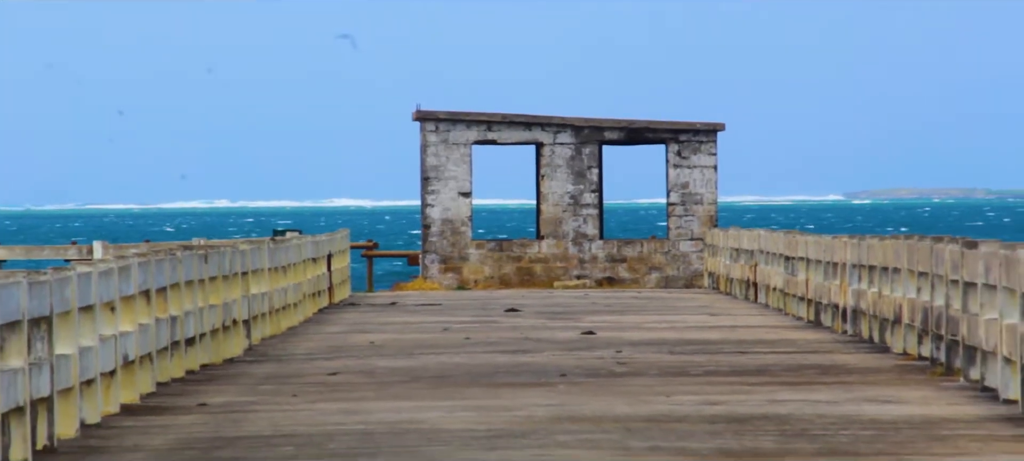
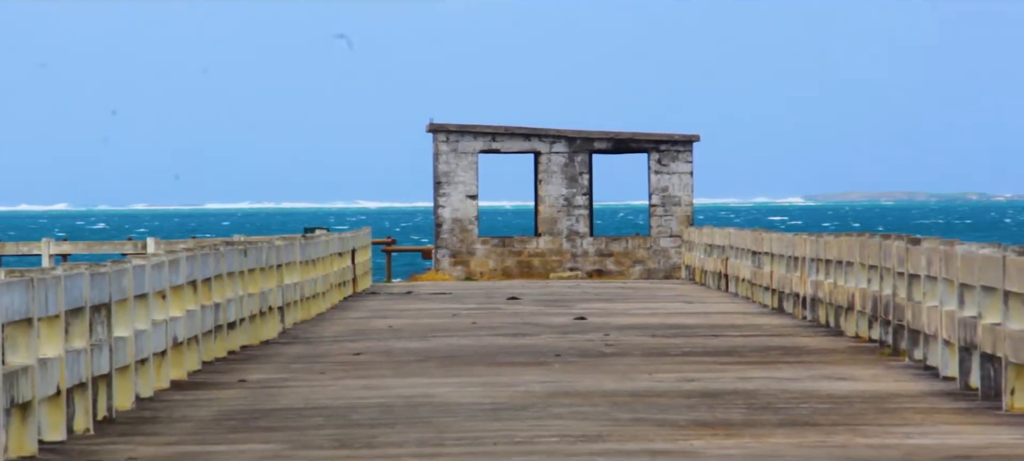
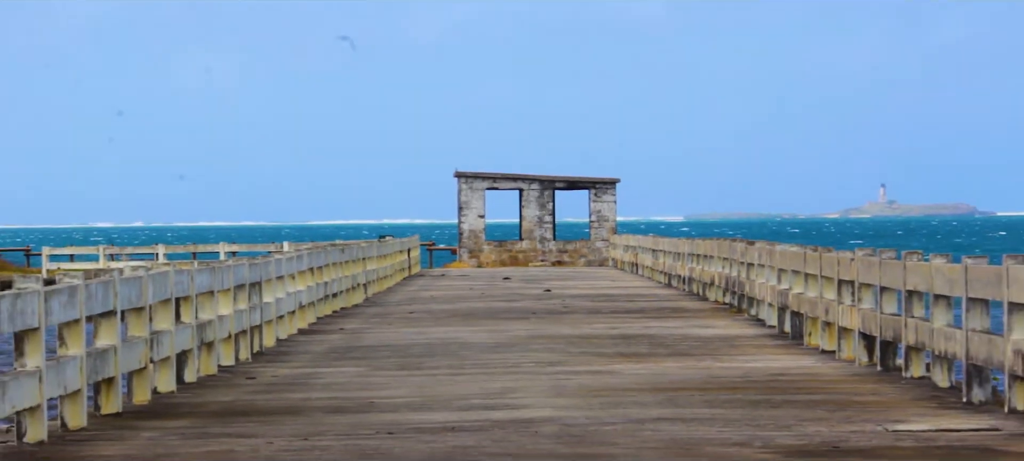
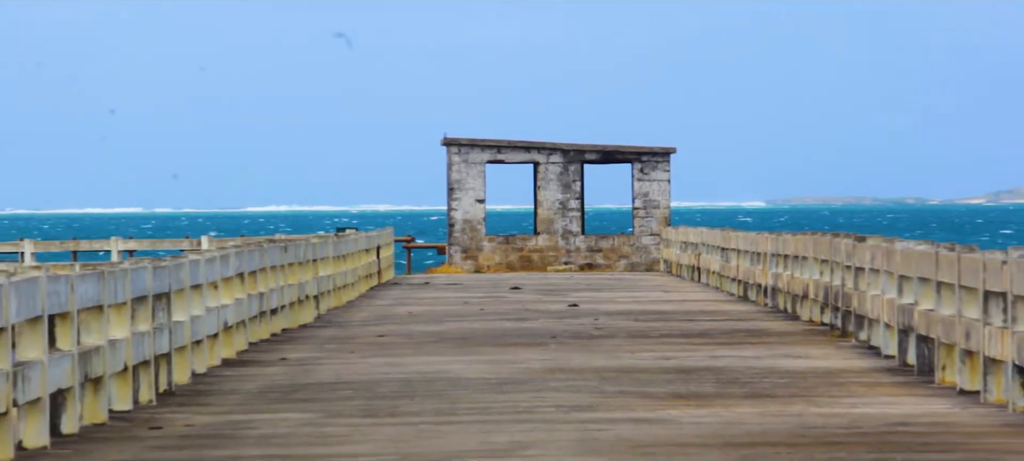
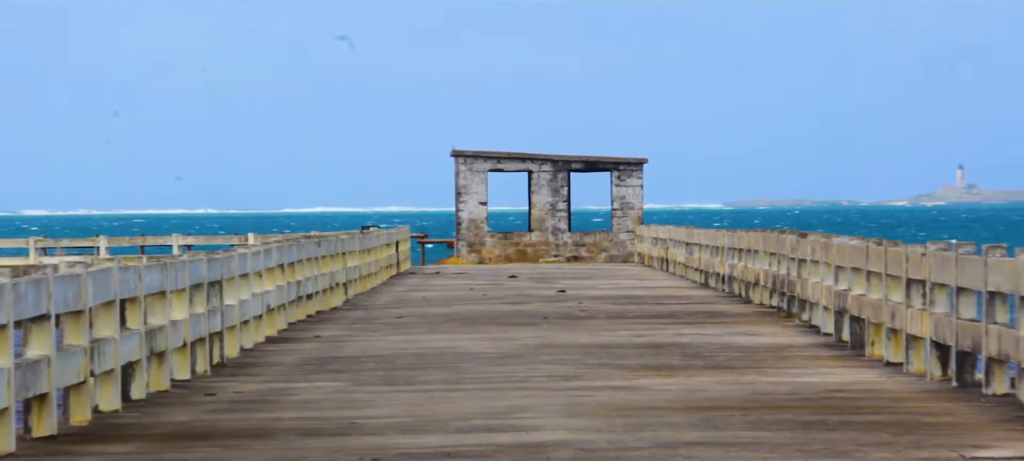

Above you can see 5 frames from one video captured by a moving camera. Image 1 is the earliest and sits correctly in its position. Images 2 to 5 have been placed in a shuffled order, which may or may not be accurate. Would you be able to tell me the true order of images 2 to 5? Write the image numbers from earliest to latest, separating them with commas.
2, 4, 5, 3
